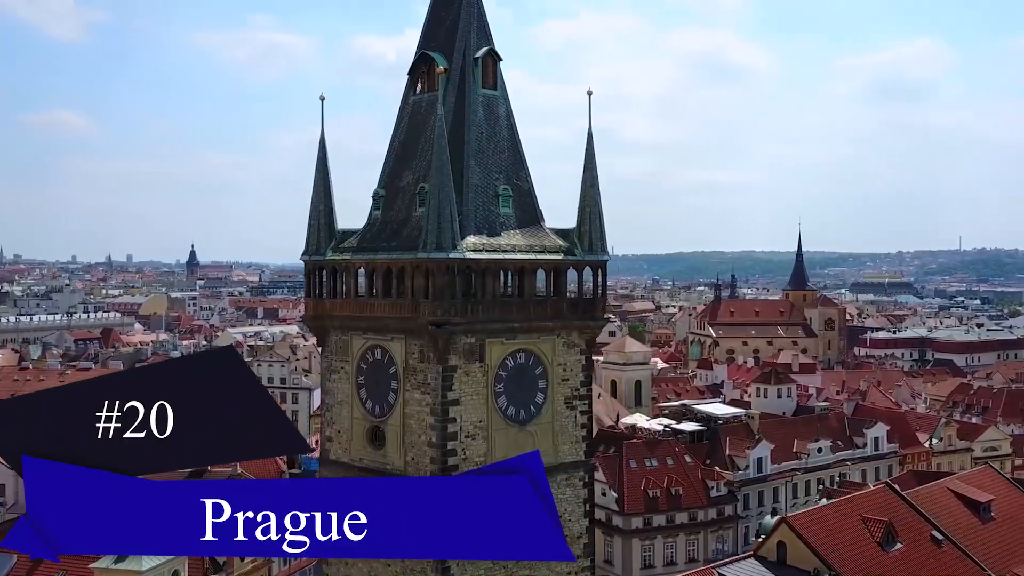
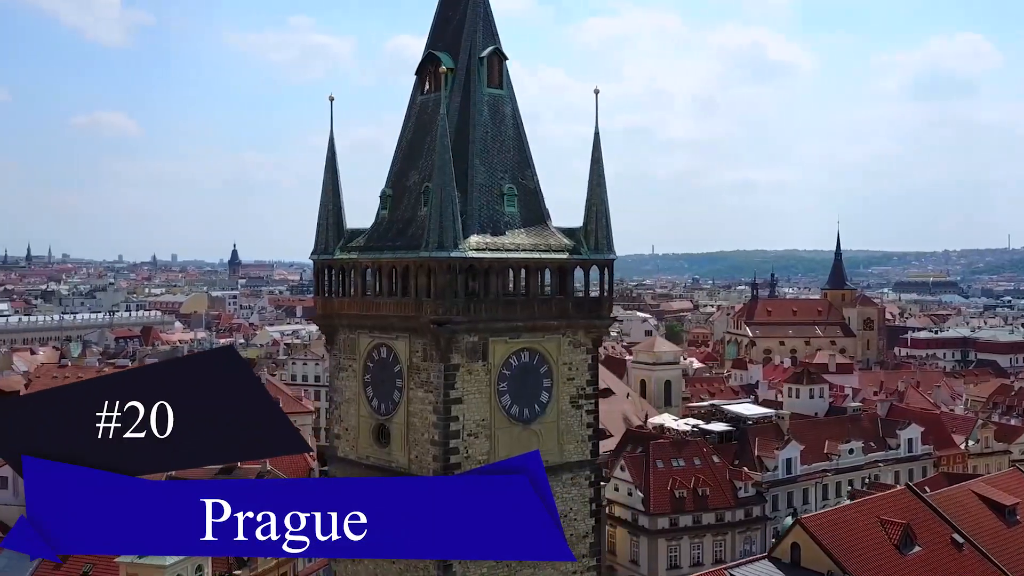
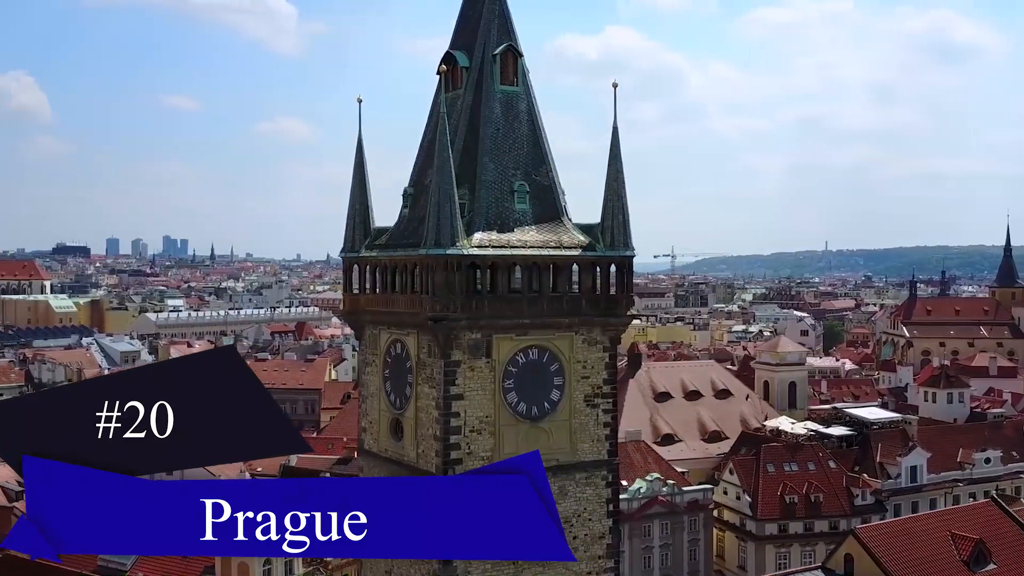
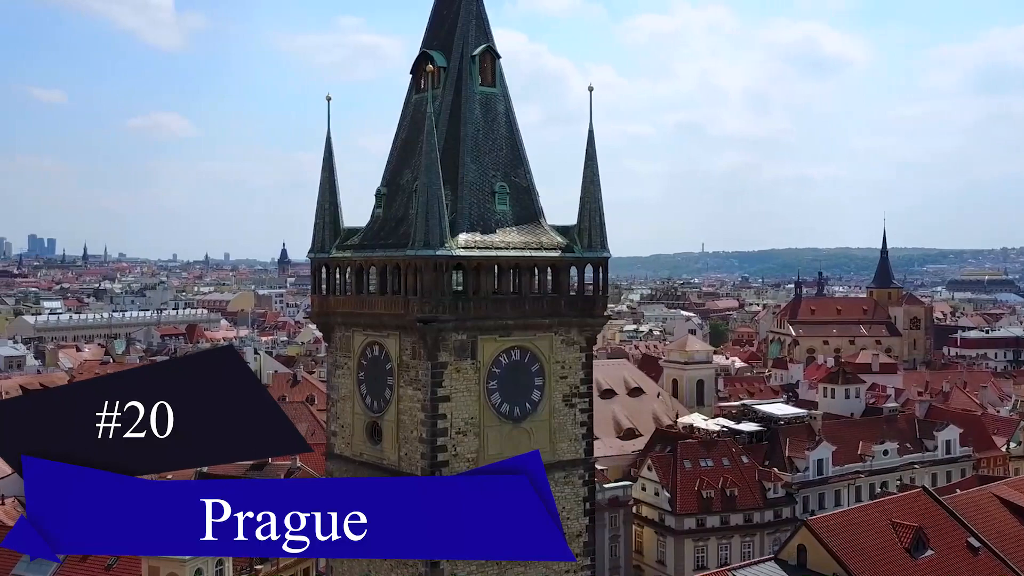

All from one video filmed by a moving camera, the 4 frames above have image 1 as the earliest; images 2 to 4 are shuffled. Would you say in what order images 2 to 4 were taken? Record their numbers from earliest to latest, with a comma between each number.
2, 4, 3
